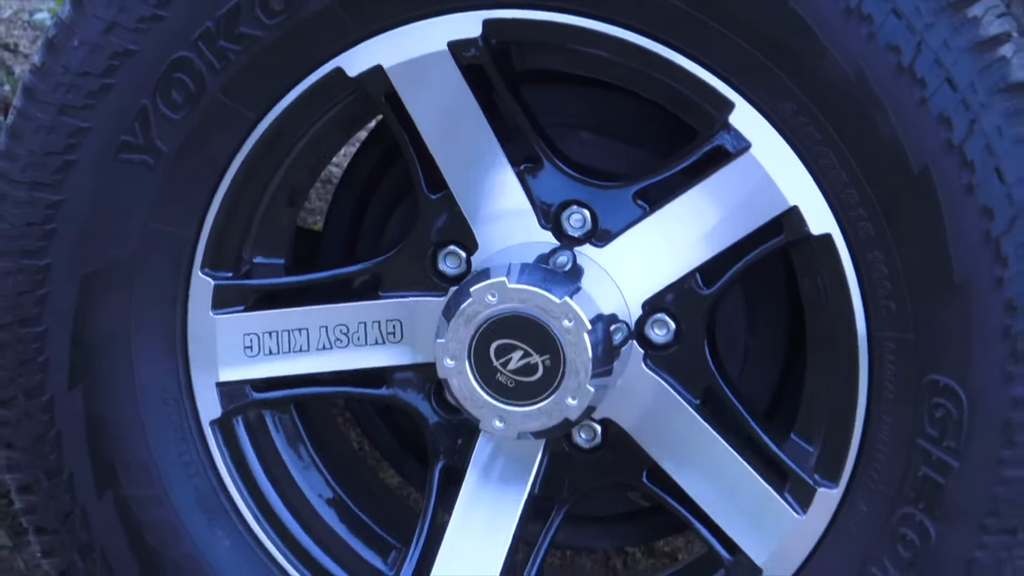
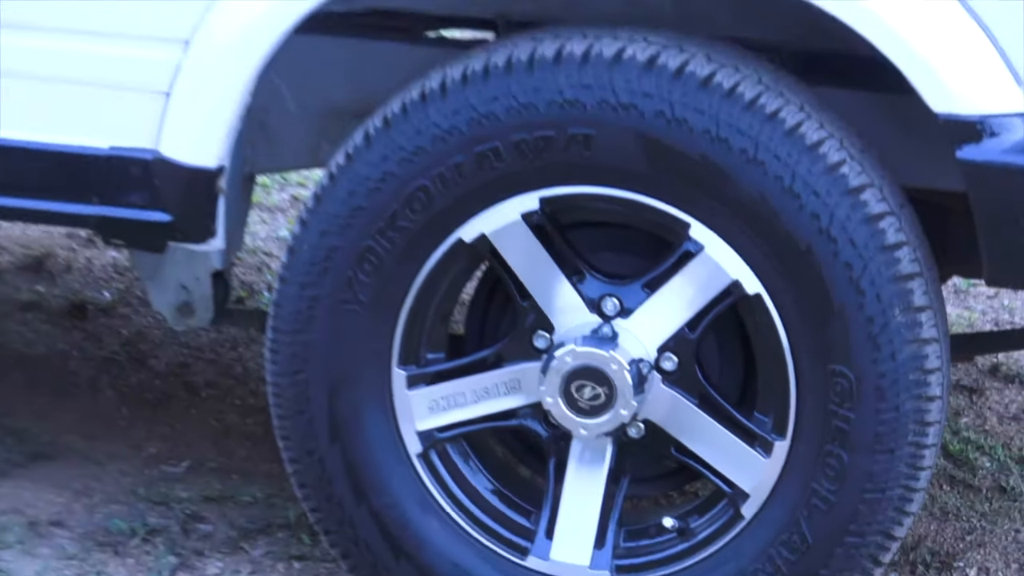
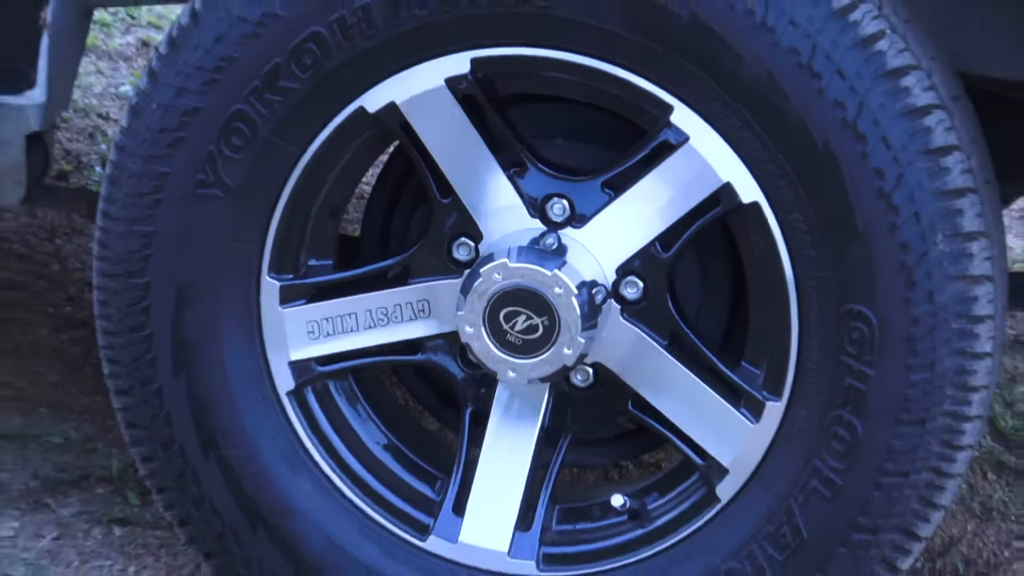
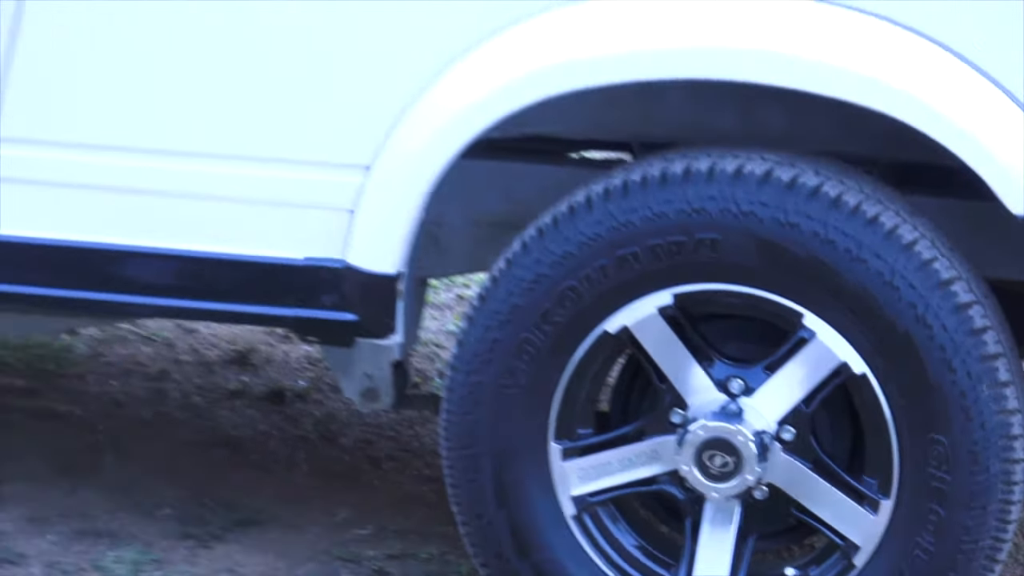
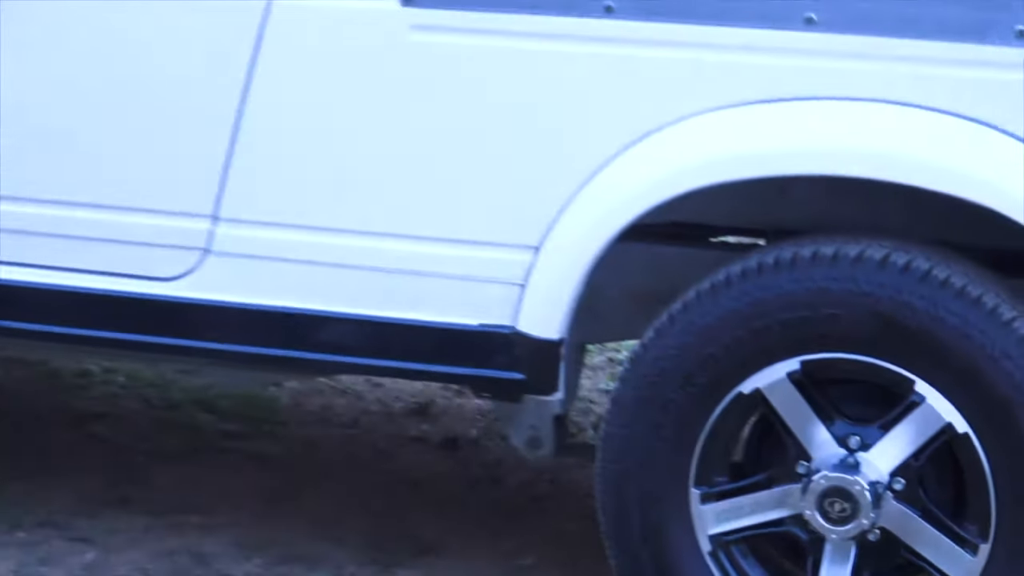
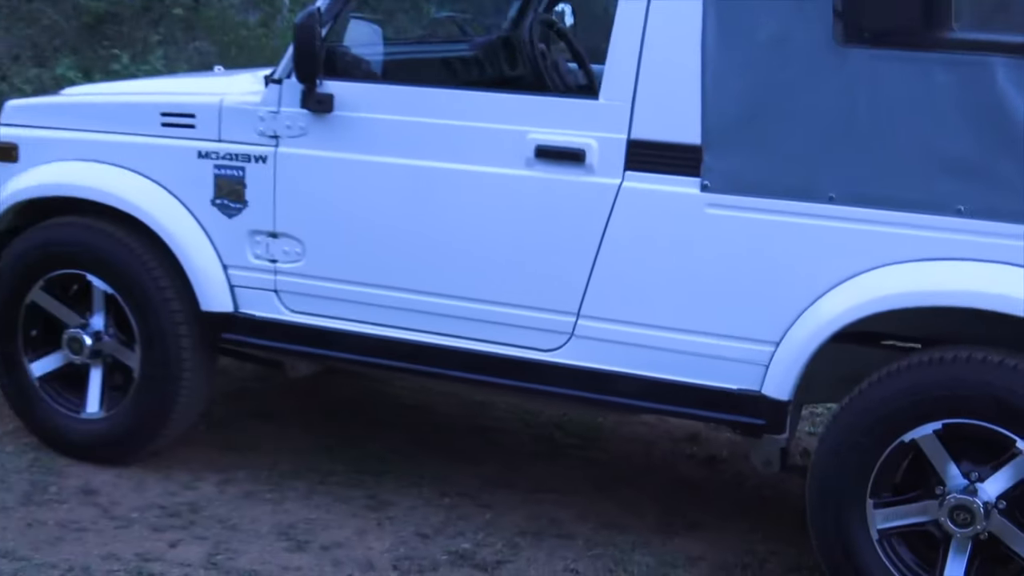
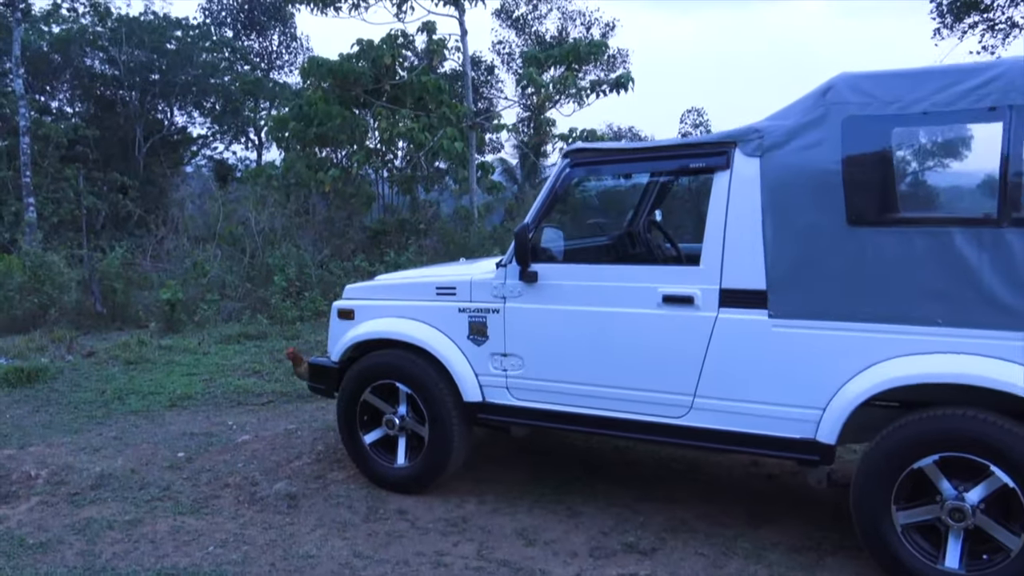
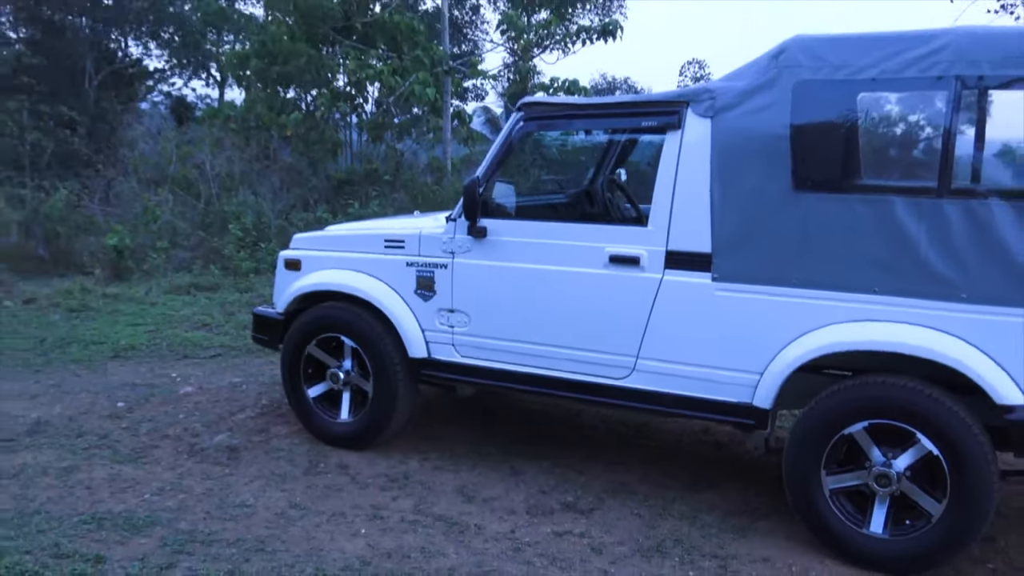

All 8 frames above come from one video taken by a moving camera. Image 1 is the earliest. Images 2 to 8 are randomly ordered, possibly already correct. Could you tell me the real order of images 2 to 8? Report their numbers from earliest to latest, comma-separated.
3, 2, 4, 5, 6, 8, 7
